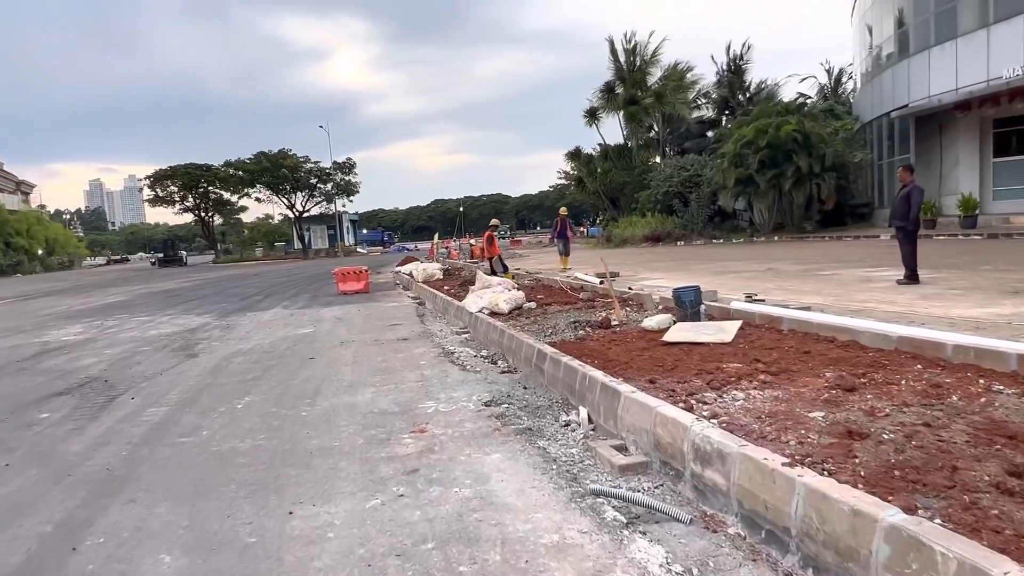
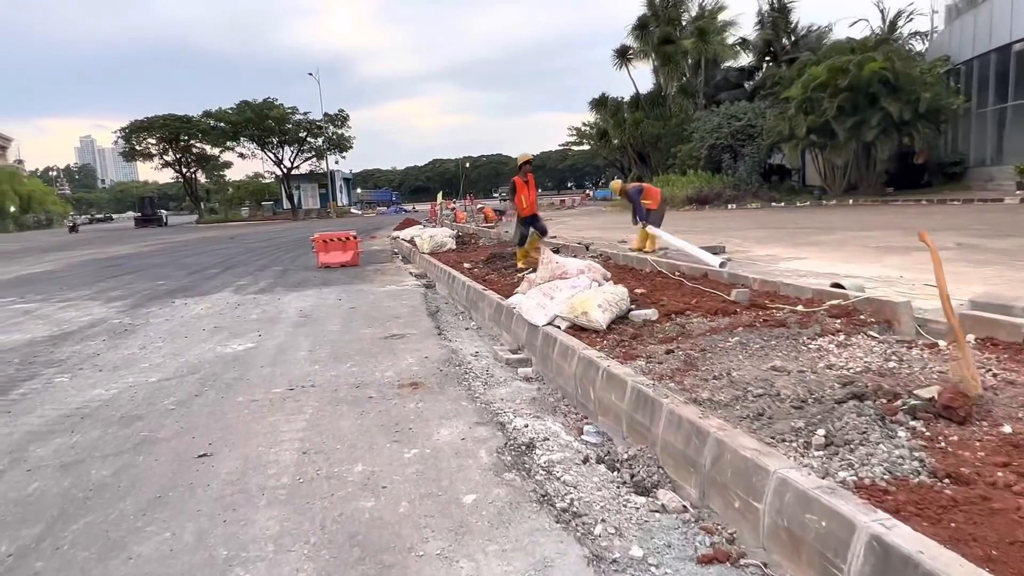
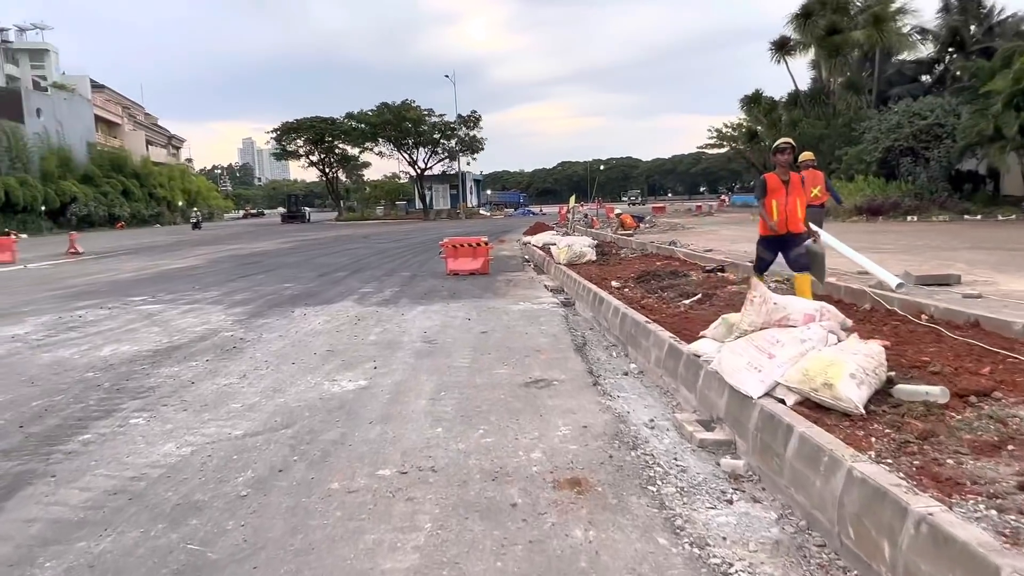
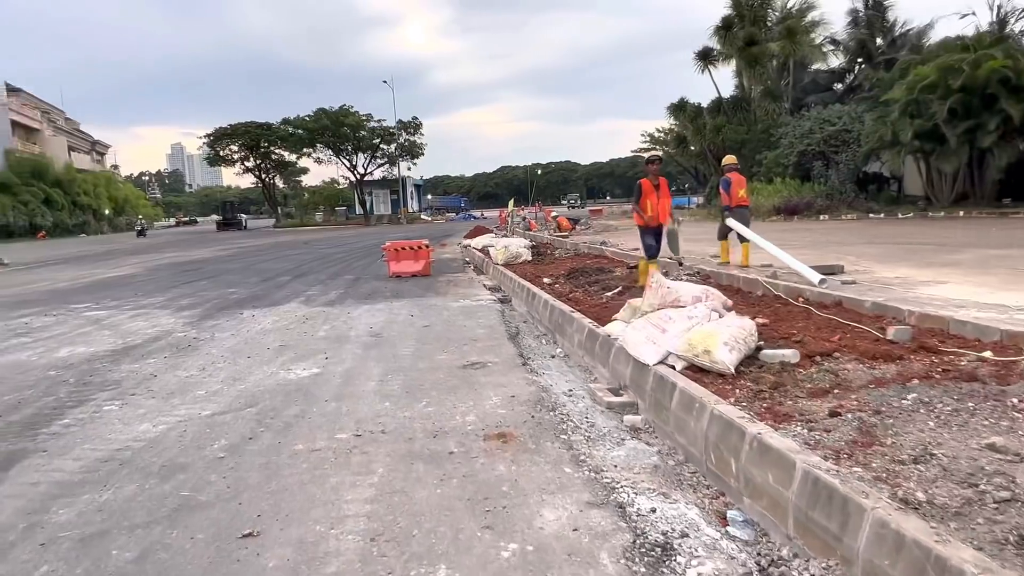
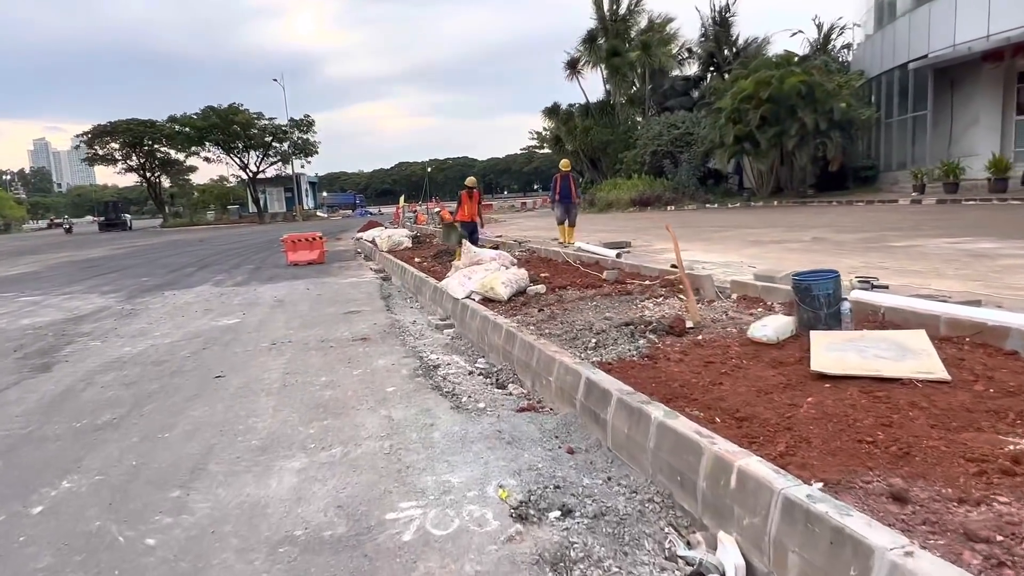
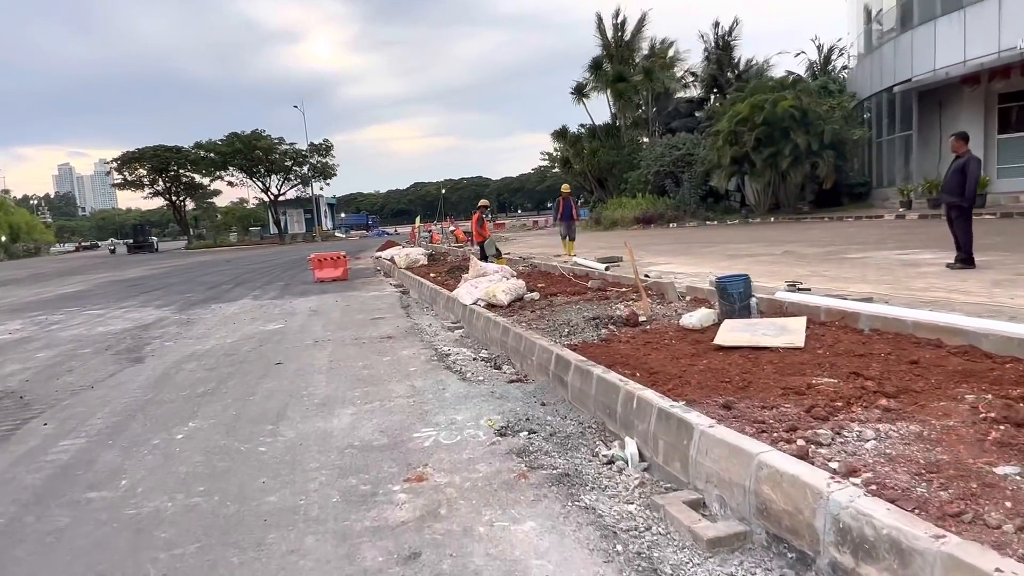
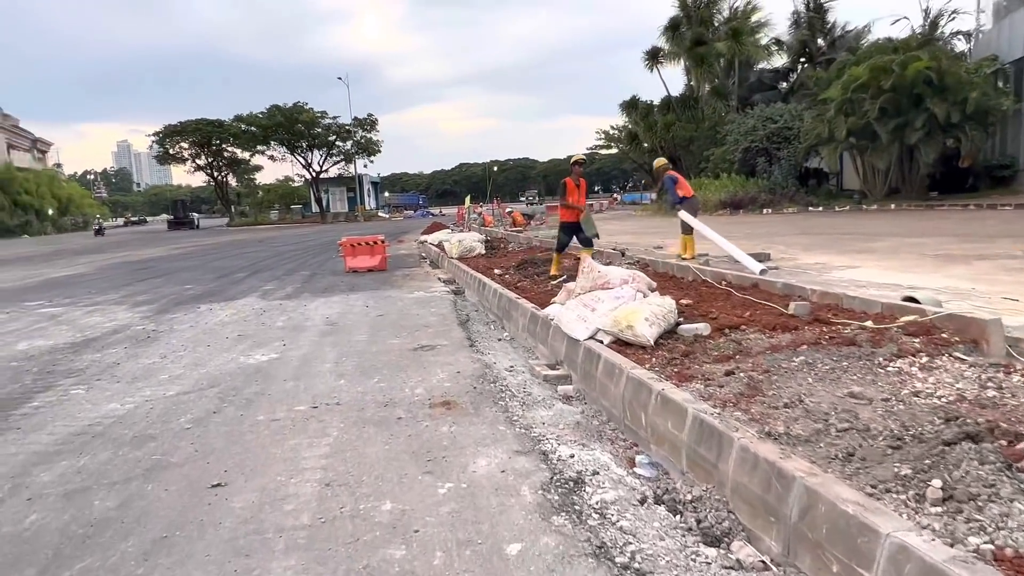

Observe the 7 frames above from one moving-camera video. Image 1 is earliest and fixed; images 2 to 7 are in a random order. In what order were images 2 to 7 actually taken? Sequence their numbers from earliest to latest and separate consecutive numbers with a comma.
6, 5, 2, 7, 4, 3
